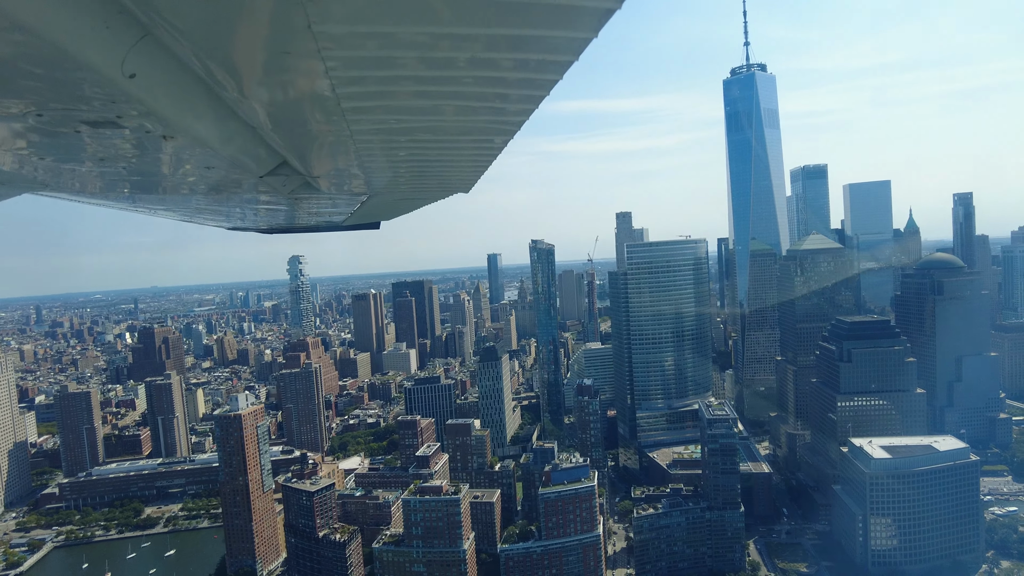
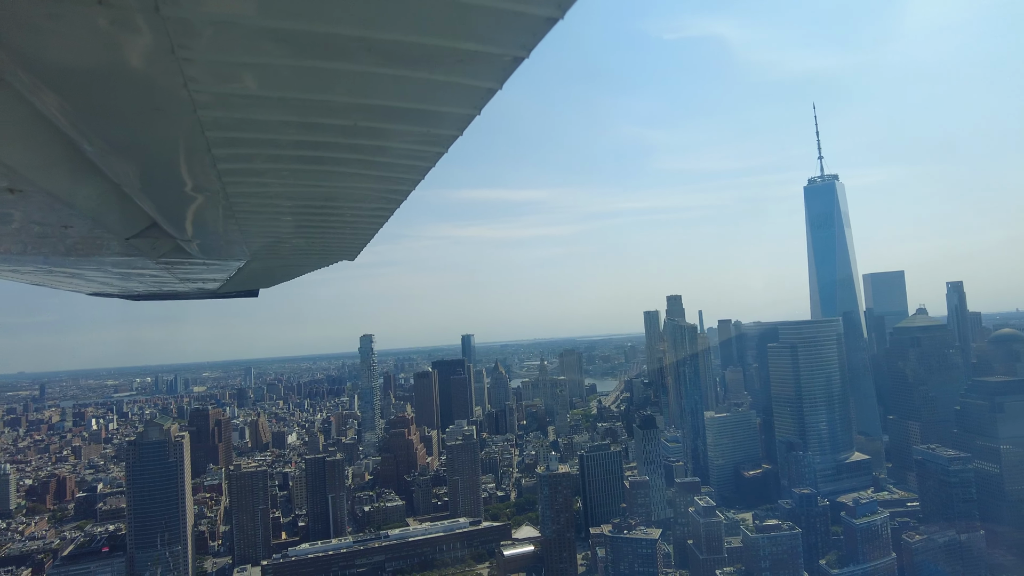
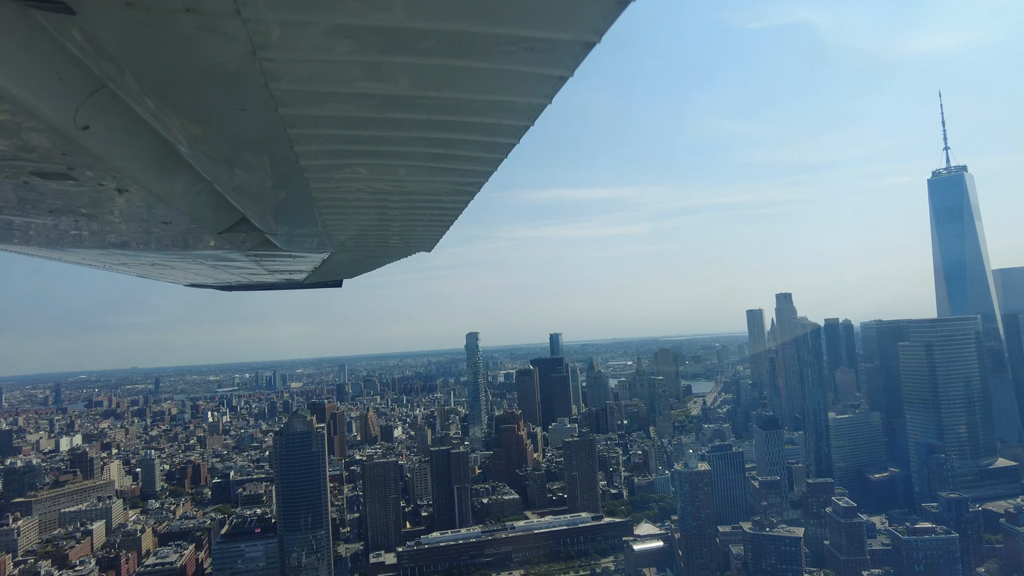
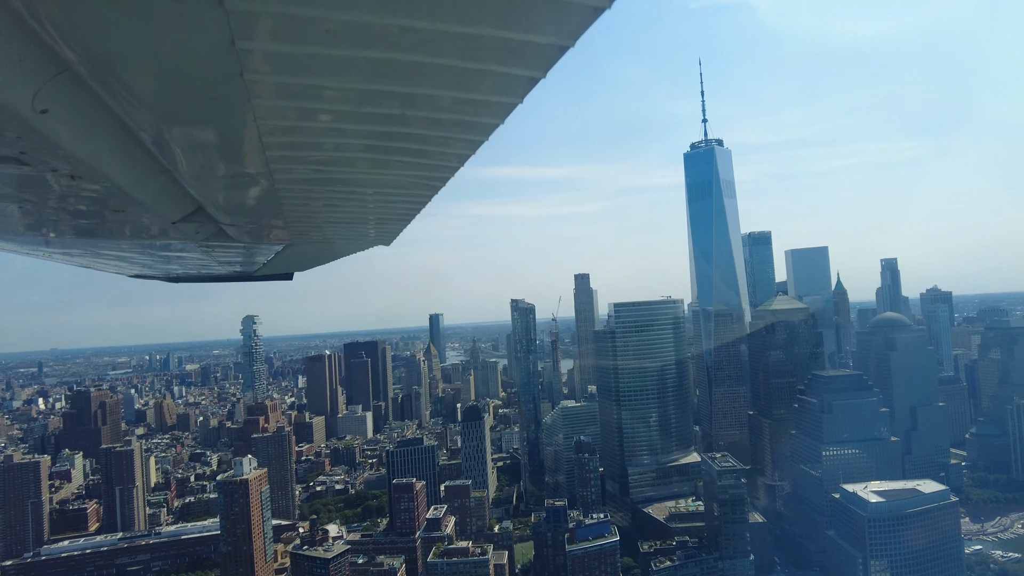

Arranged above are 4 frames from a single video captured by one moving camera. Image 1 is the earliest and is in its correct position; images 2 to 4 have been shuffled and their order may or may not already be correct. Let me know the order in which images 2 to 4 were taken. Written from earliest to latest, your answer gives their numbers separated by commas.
4, 2, 3
